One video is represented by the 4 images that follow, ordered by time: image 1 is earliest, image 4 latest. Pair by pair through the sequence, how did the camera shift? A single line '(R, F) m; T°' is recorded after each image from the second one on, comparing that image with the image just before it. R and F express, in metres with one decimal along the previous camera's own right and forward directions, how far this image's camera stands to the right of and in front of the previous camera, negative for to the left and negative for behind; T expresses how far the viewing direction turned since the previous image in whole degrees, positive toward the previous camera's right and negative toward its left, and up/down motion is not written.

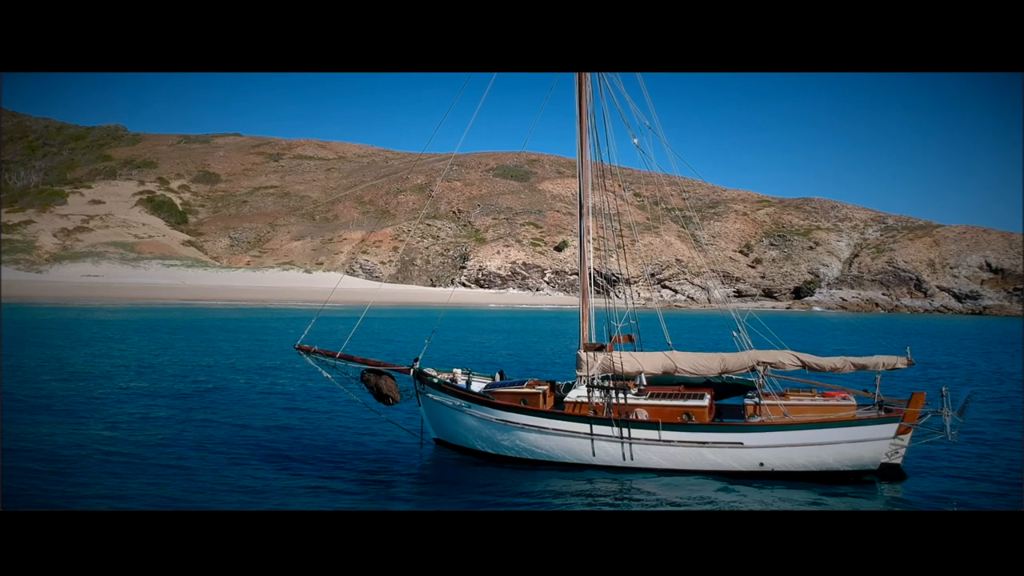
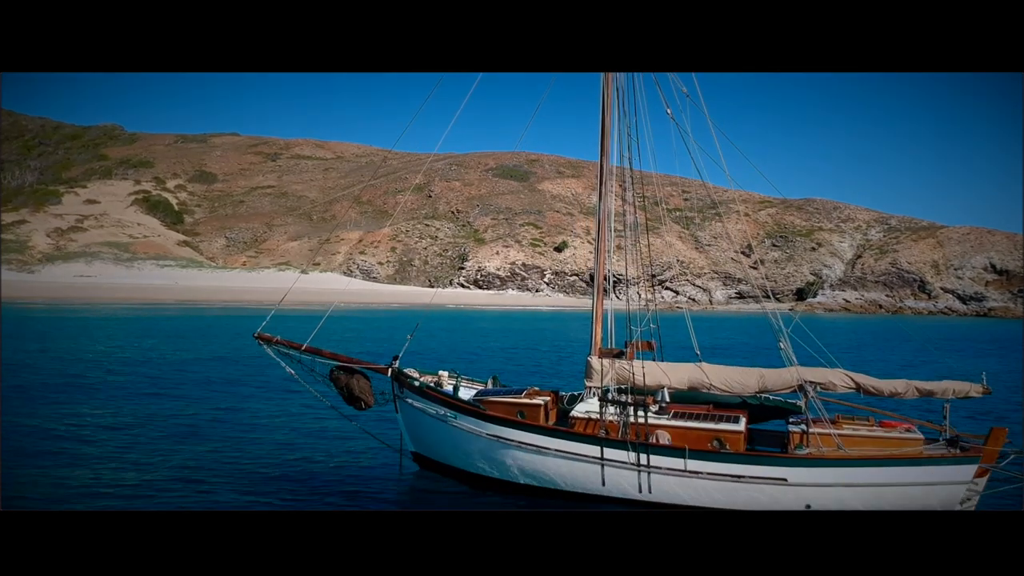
(0.0, +1.1) m; 0°
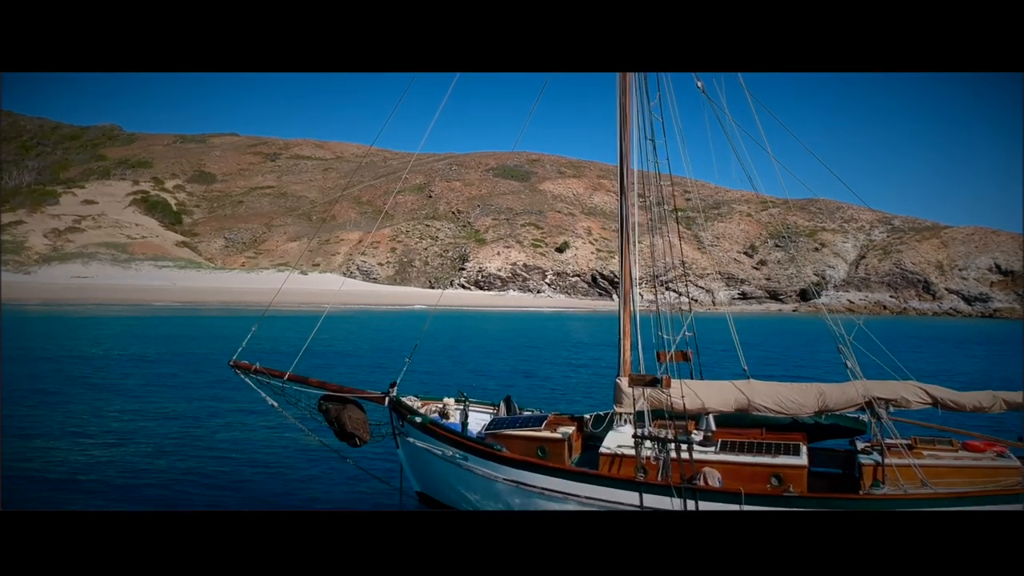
(-0.1, +0.8) m; 0°
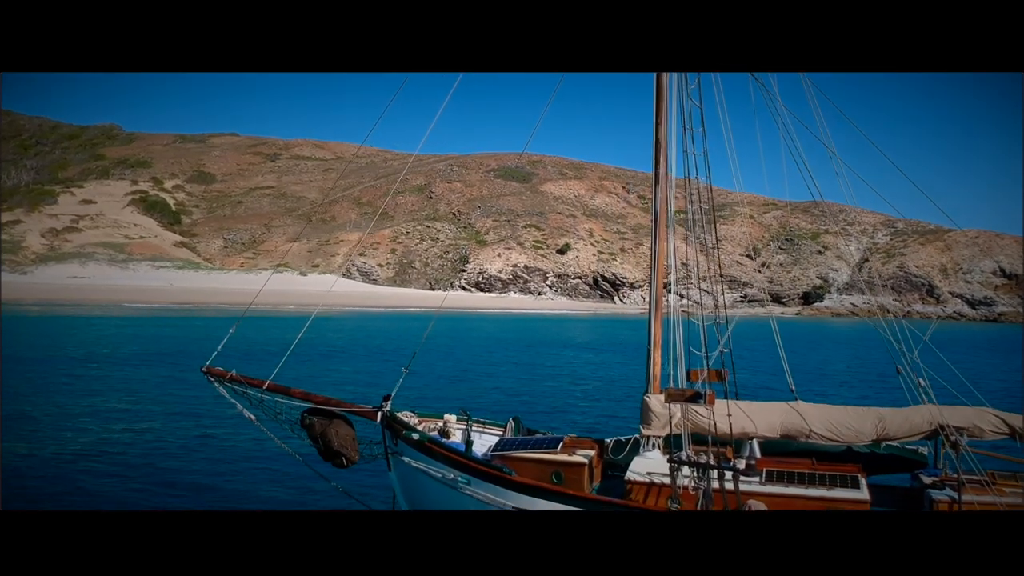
(-0.1, +0.7) m; 0°
